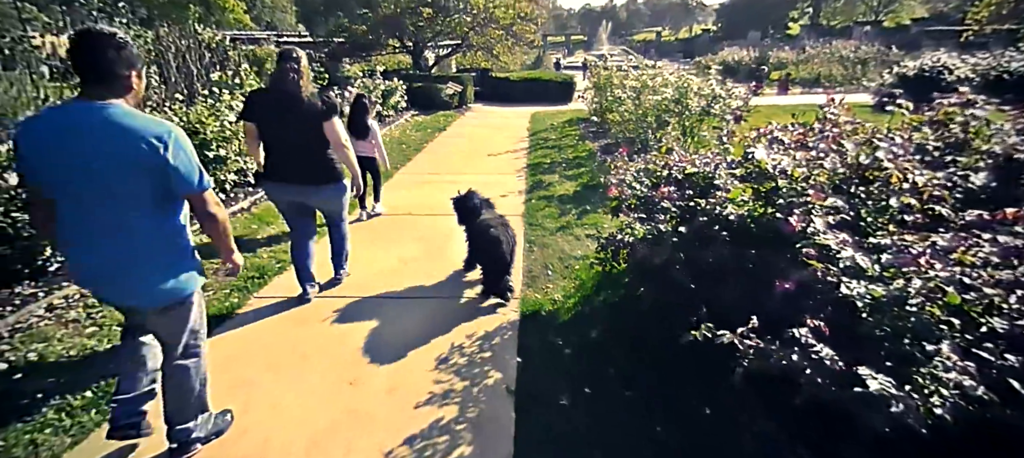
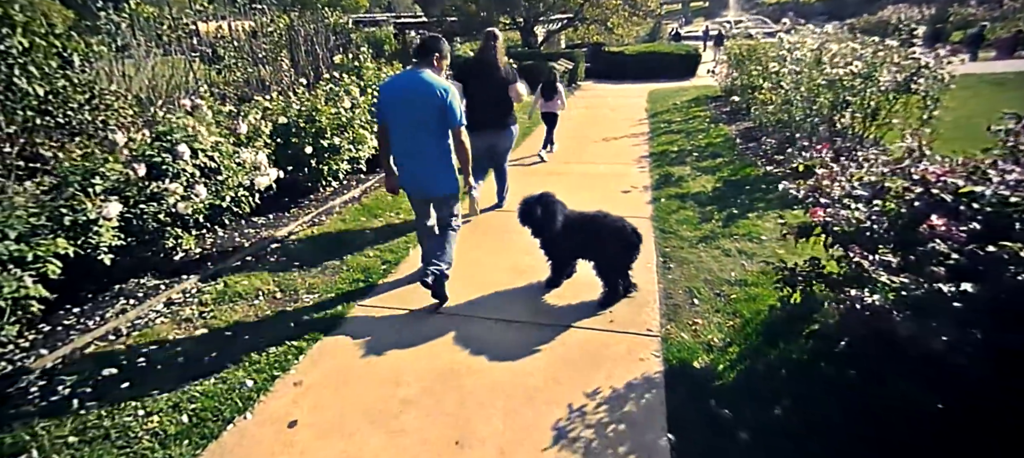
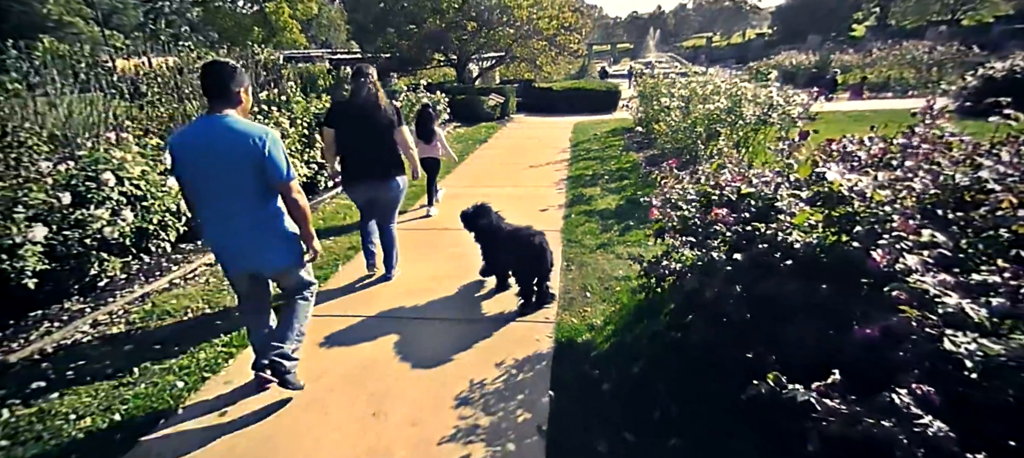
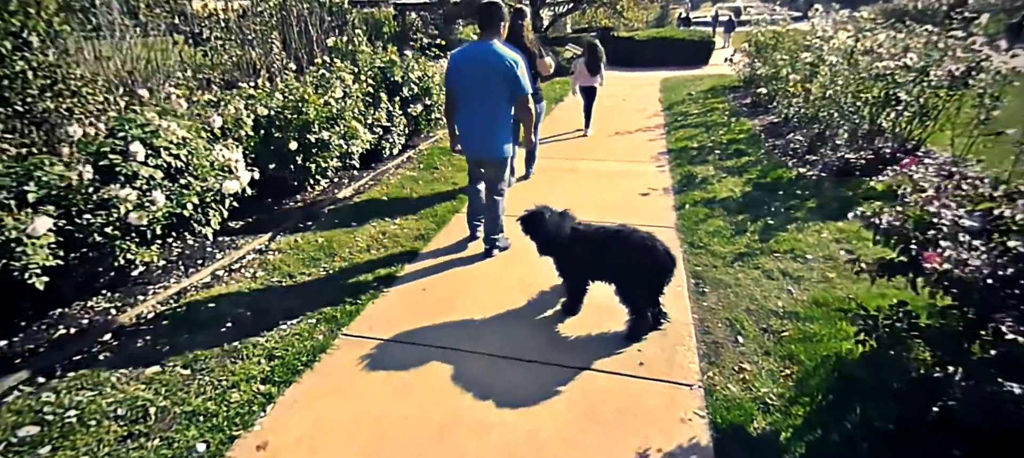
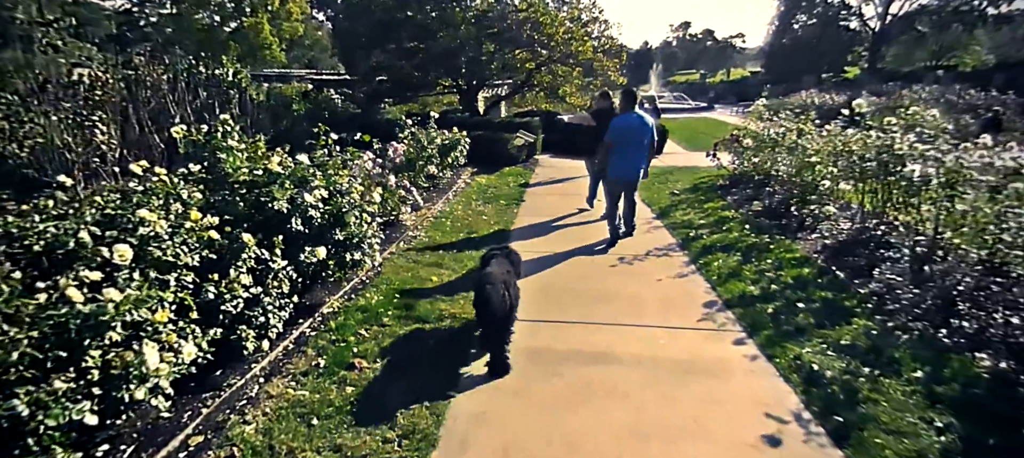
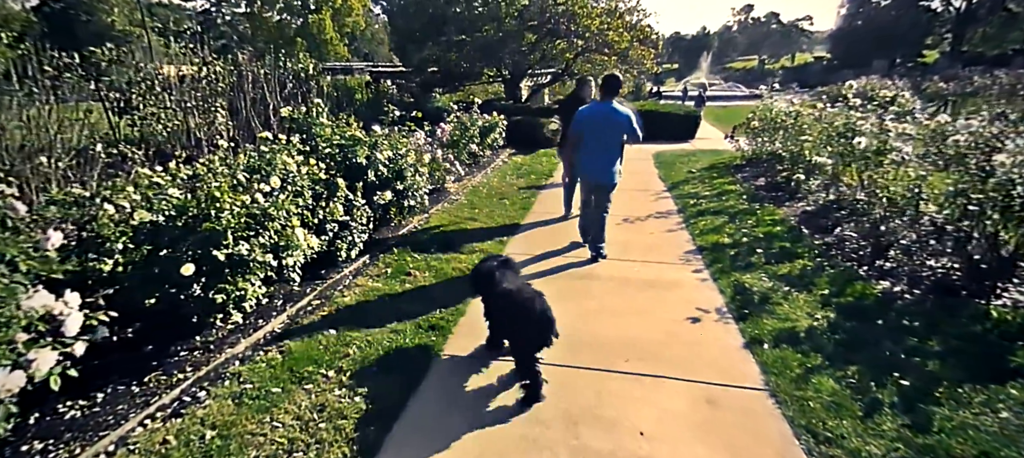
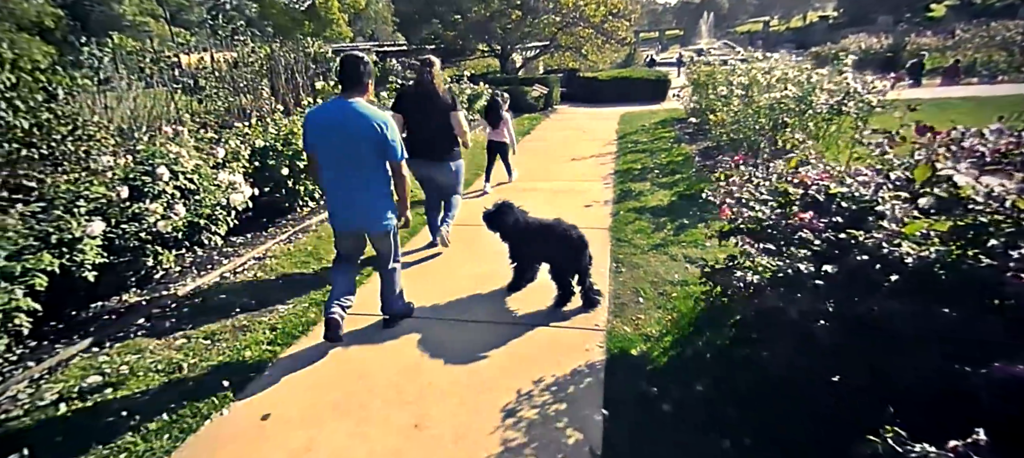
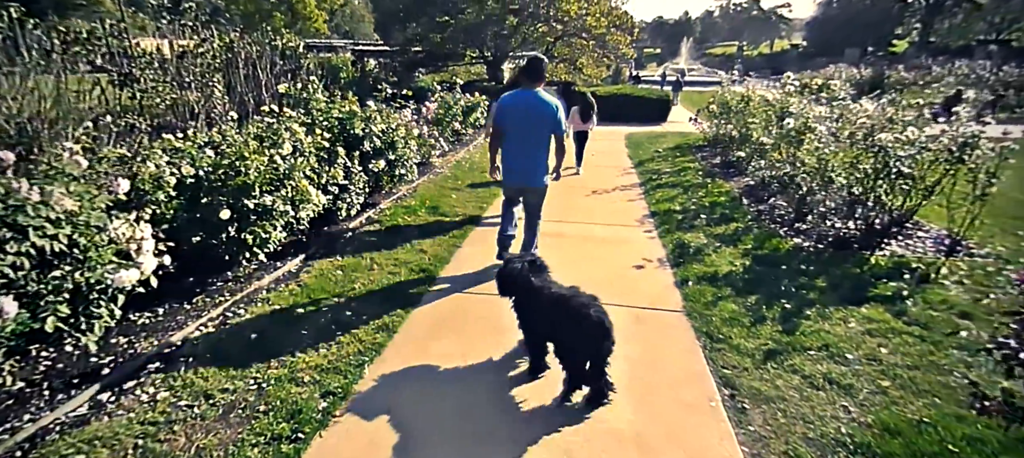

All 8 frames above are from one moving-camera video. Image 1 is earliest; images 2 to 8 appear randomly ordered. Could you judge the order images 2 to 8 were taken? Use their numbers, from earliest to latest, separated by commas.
3, 7, 2, 4, 8, 6, 5
